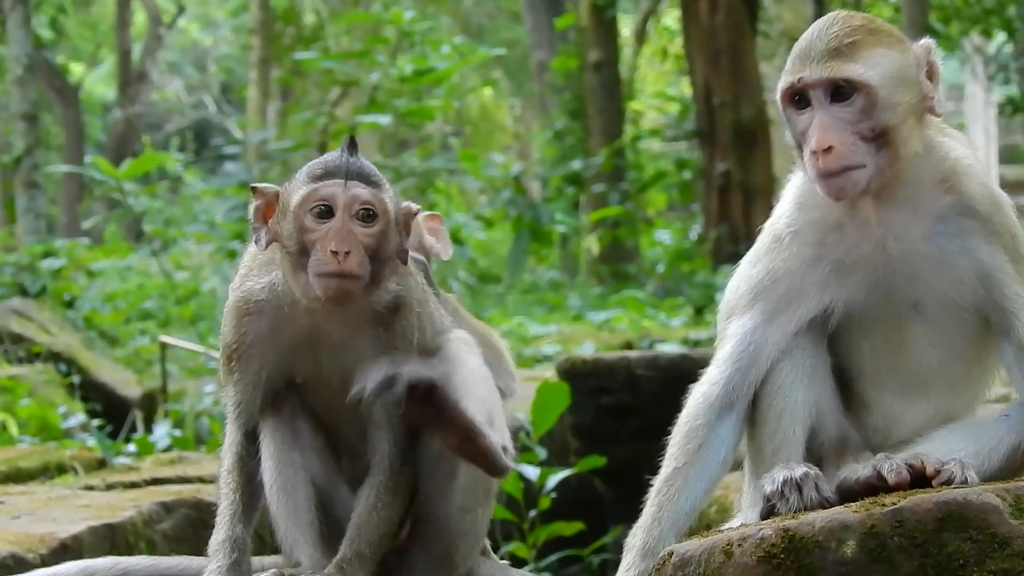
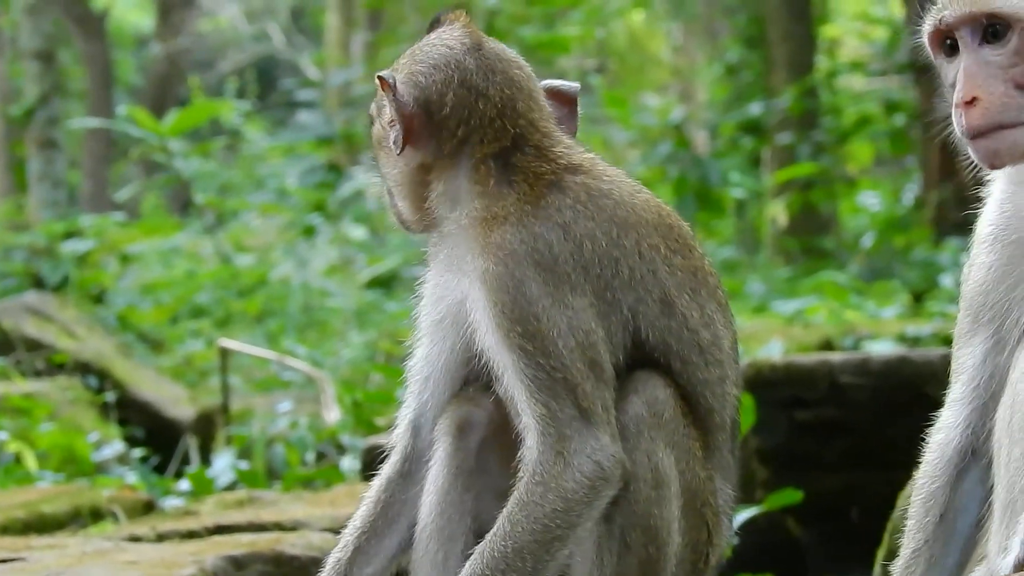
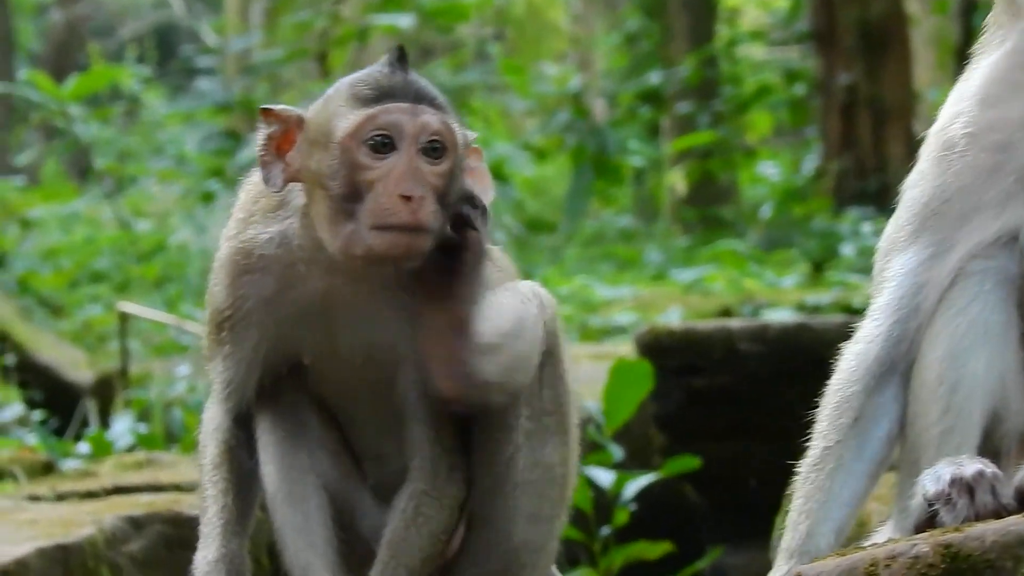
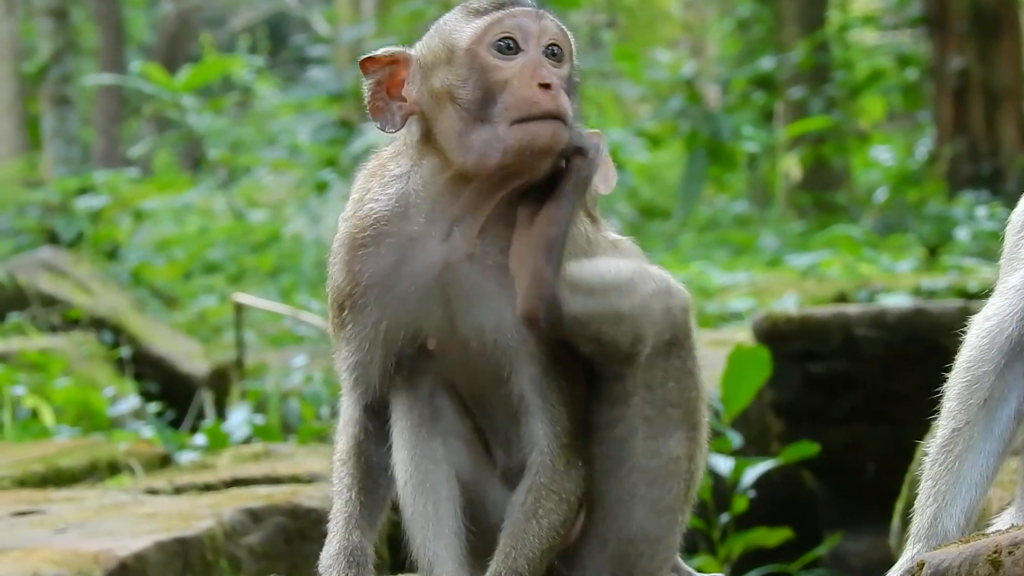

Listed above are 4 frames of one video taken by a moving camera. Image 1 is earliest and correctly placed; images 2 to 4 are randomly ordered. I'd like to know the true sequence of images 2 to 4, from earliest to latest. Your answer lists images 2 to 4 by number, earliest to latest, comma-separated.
3, 4, 2
